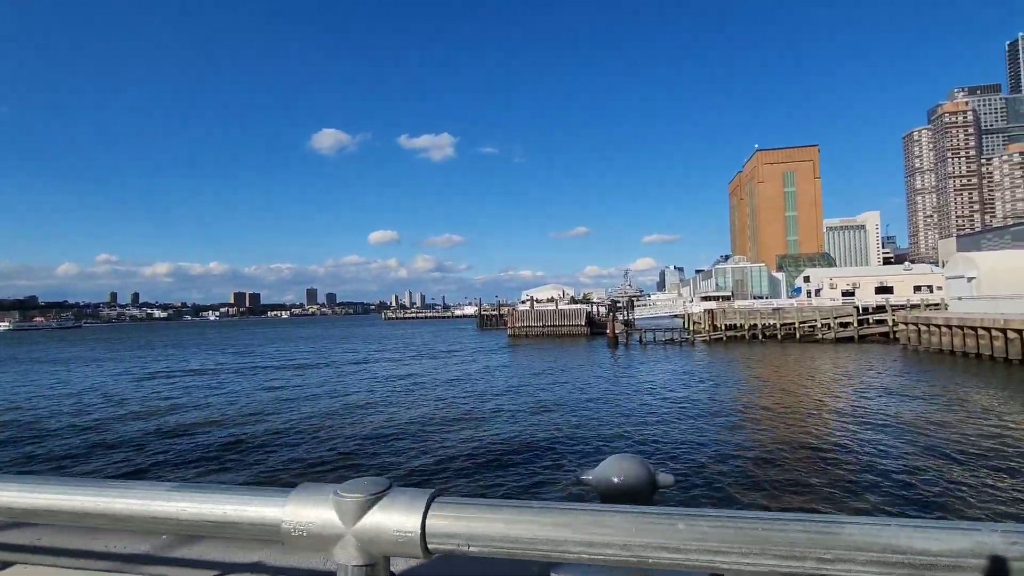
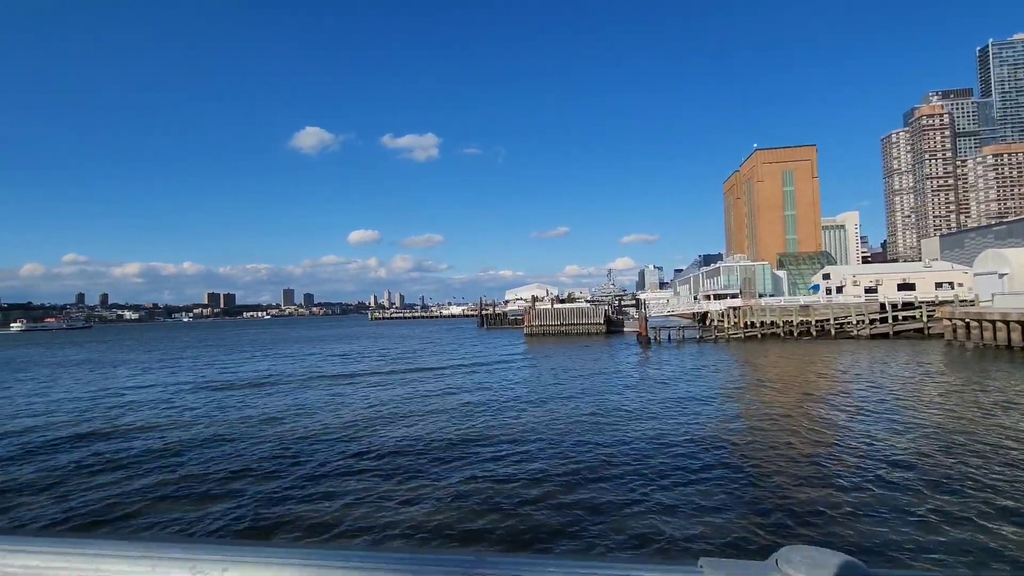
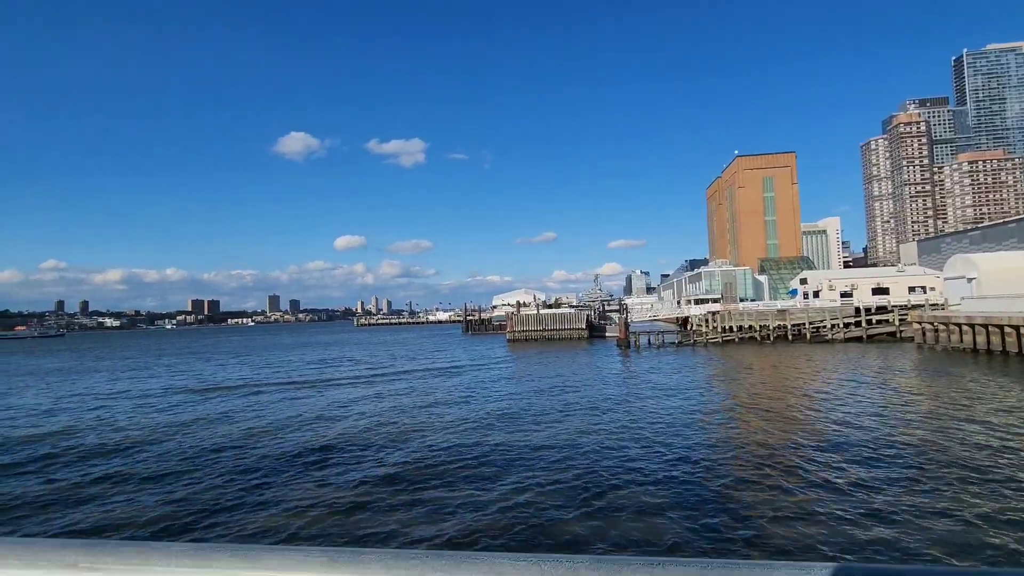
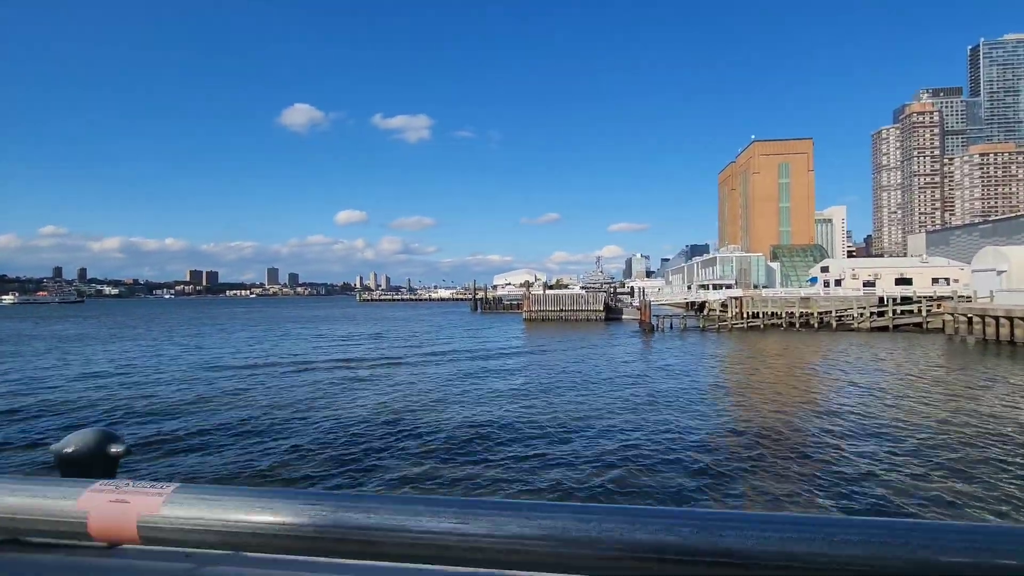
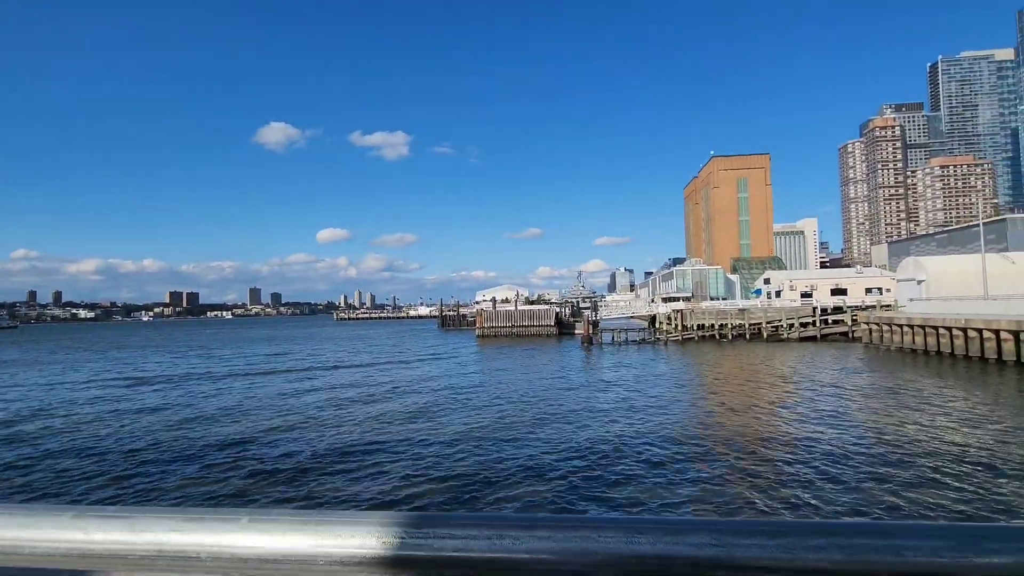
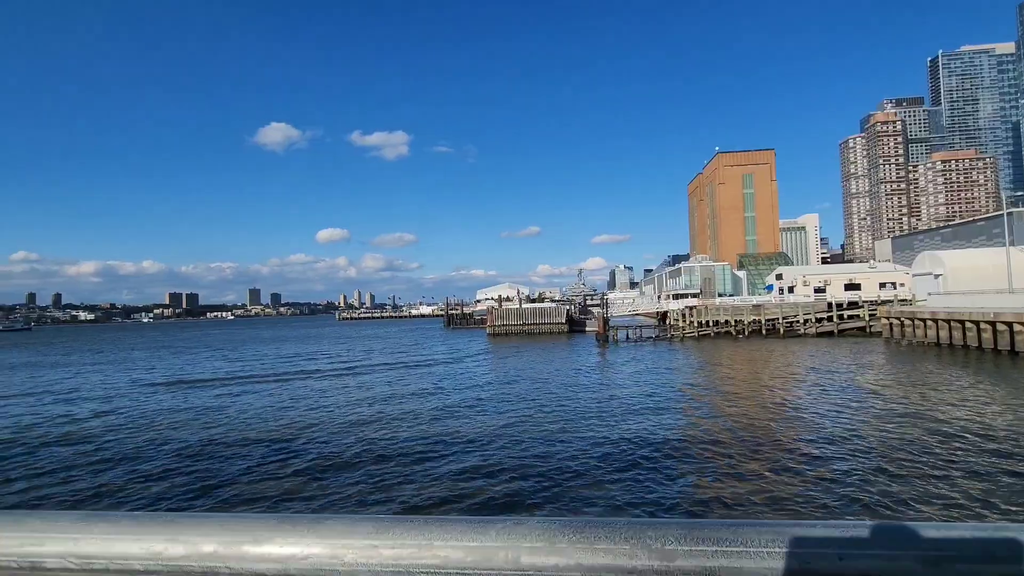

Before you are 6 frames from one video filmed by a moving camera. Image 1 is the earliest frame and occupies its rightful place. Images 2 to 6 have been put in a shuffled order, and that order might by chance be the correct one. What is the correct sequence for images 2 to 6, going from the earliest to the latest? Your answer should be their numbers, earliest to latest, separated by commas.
5, 6, 3, 2, 4
